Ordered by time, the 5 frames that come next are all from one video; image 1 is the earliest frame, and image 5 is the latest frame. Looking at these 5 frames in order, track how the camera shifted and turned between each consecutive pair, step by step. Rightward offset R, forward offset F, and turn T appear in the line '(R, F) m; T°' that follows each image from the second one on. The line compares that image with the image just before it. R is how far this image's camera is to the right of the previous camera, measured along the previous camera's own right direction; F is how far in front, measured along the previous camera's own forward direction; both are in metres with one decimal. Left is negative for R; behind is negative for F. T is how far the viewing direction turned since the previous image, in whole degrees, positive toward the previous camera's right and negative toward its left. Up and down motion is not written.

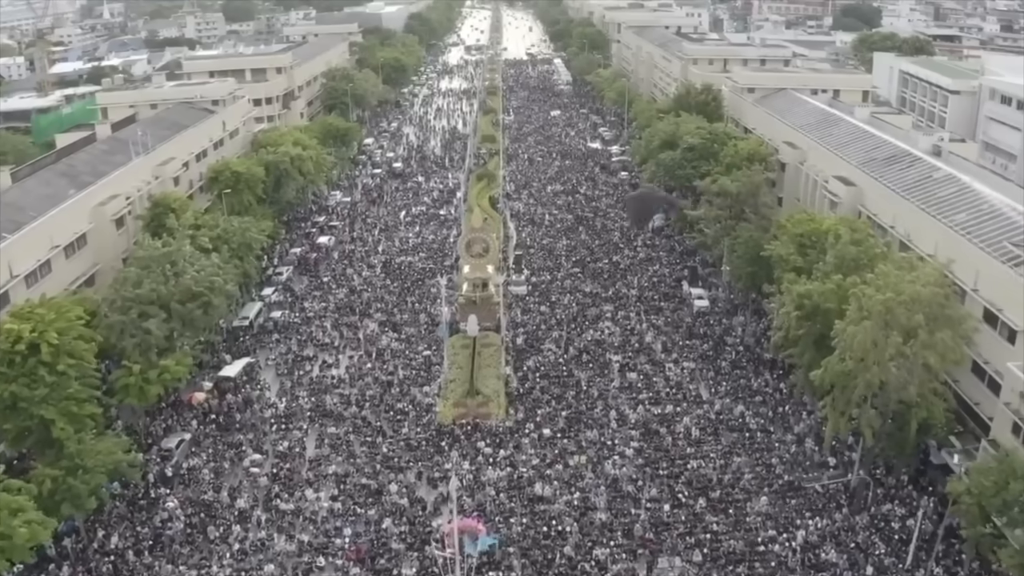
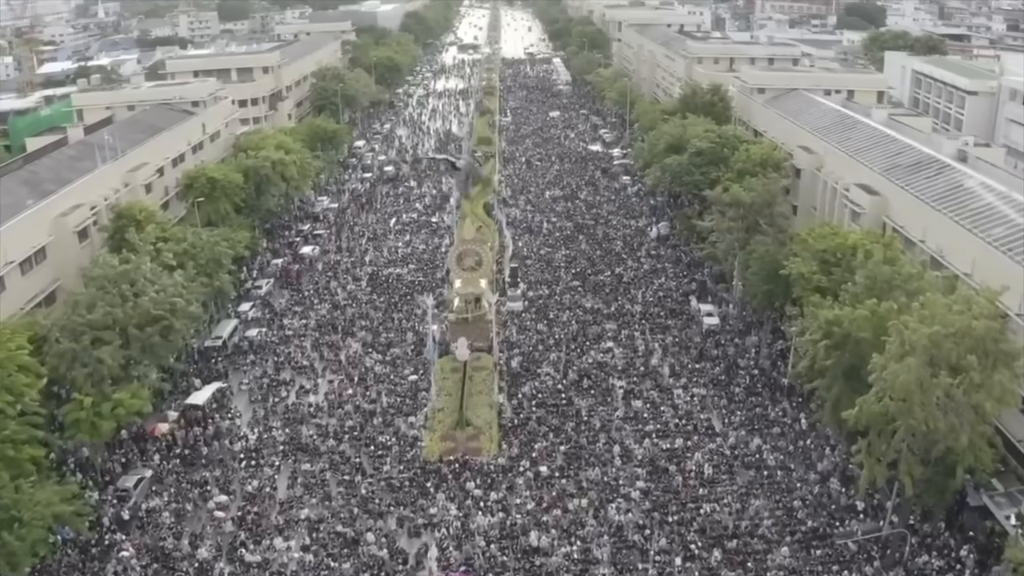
(+0.2, +3.1) m; 0°
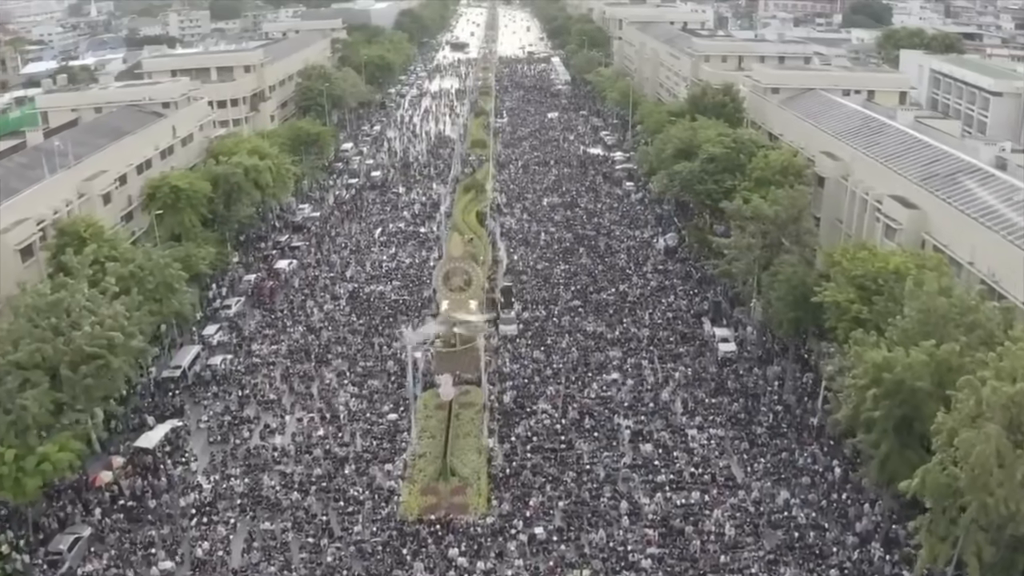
(+0.2, +4.0) m; 0°
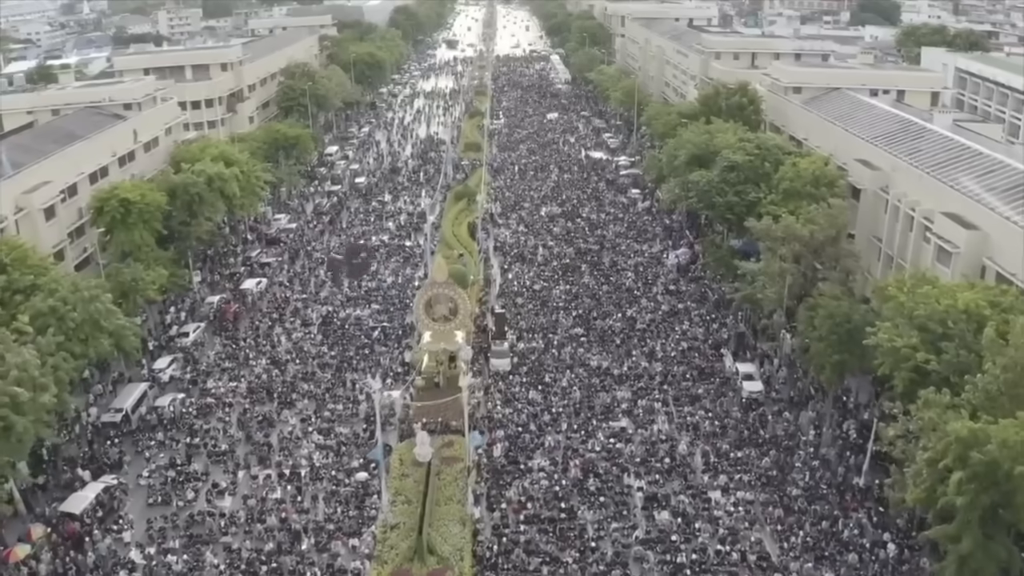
(+0.3, +4.6) m; 0°
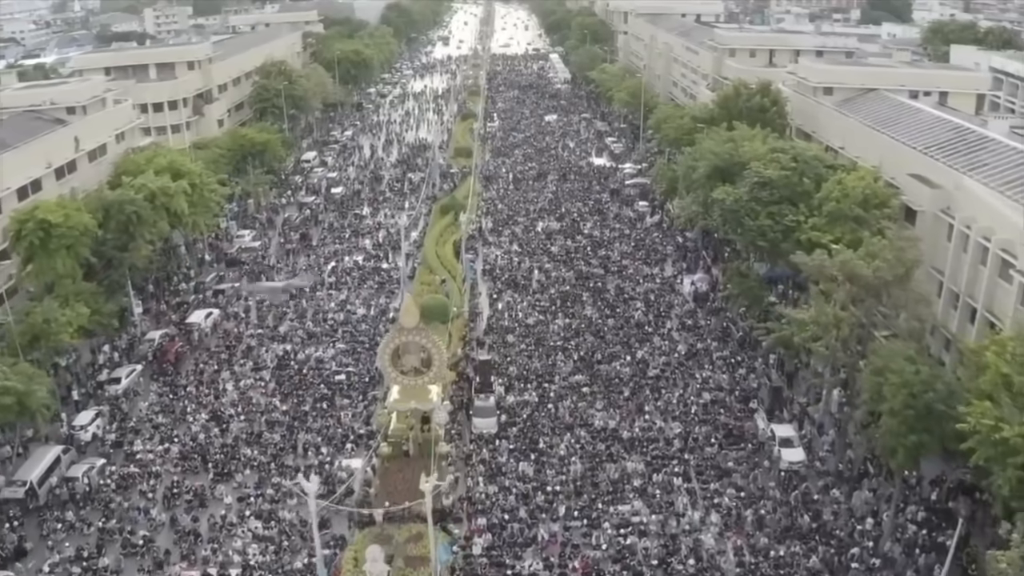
(+0.4, +5.5) m; 0°
